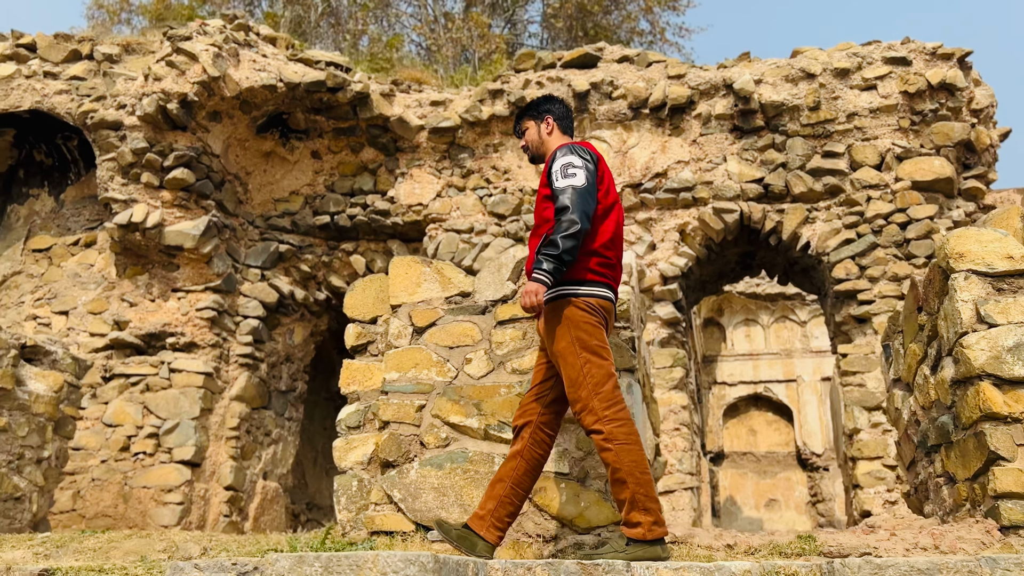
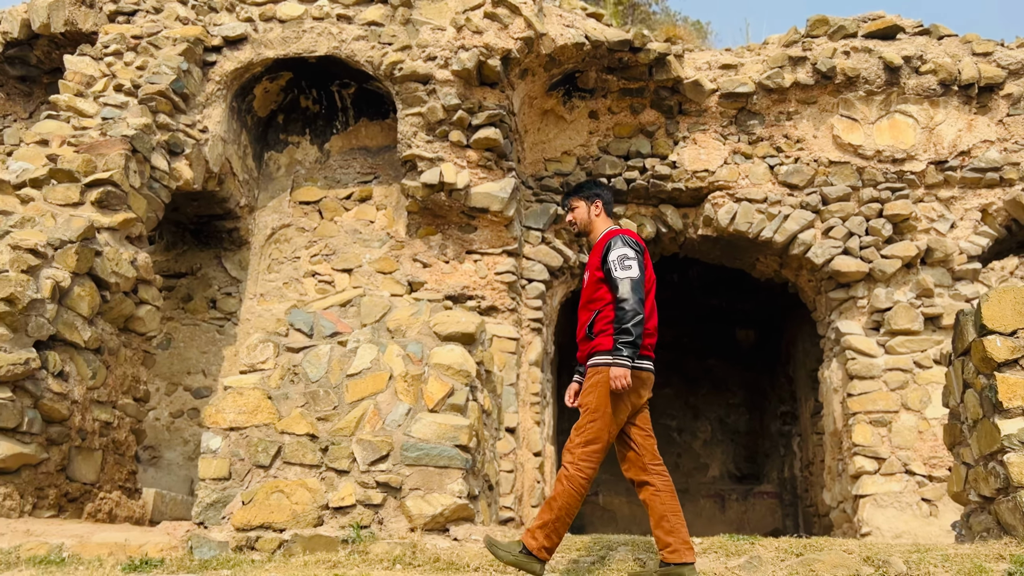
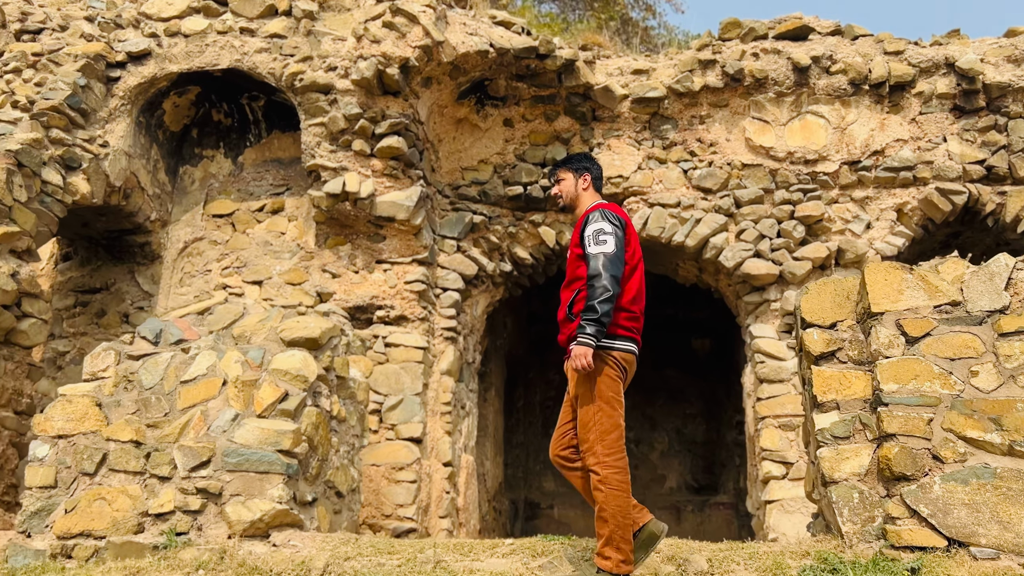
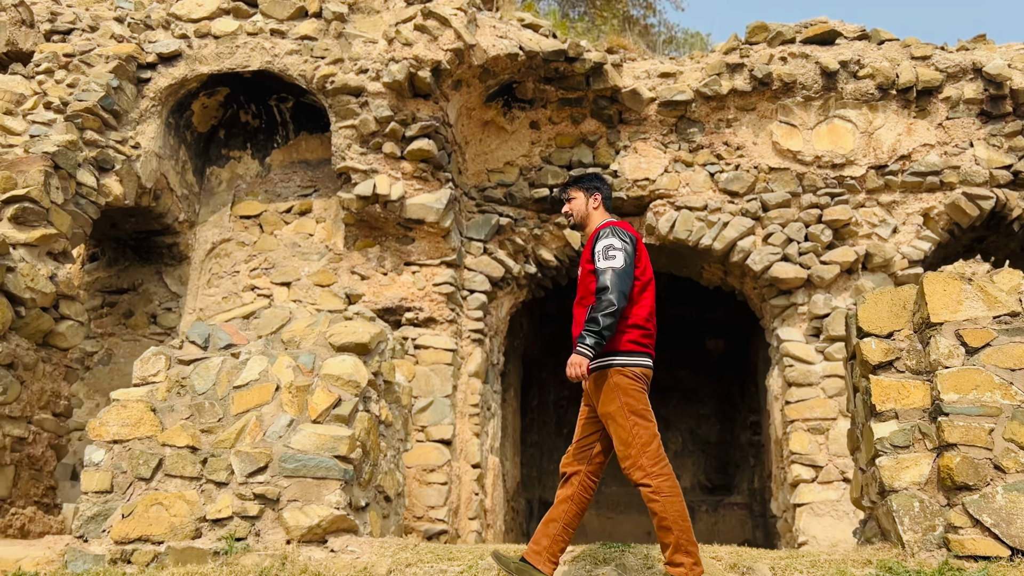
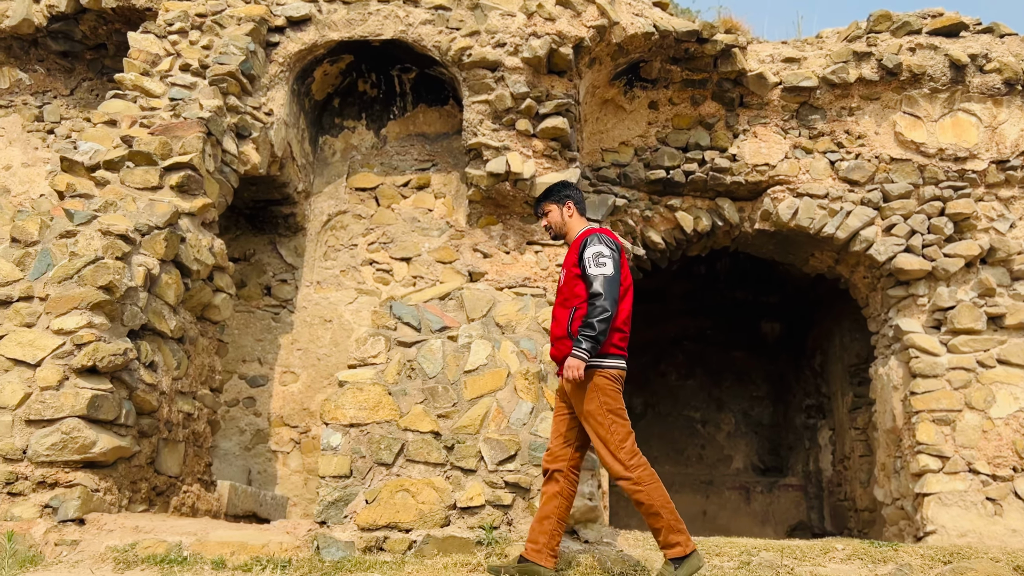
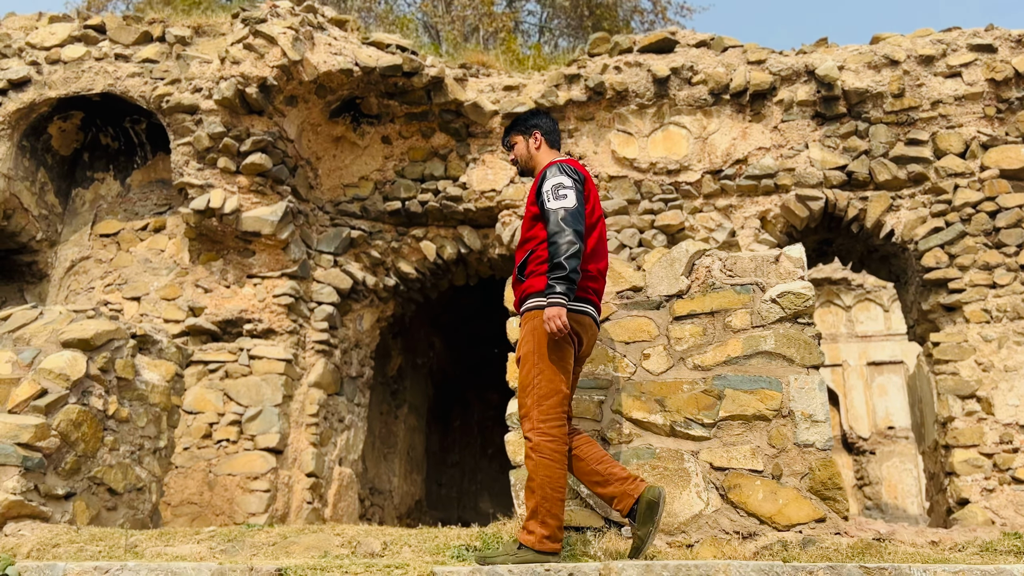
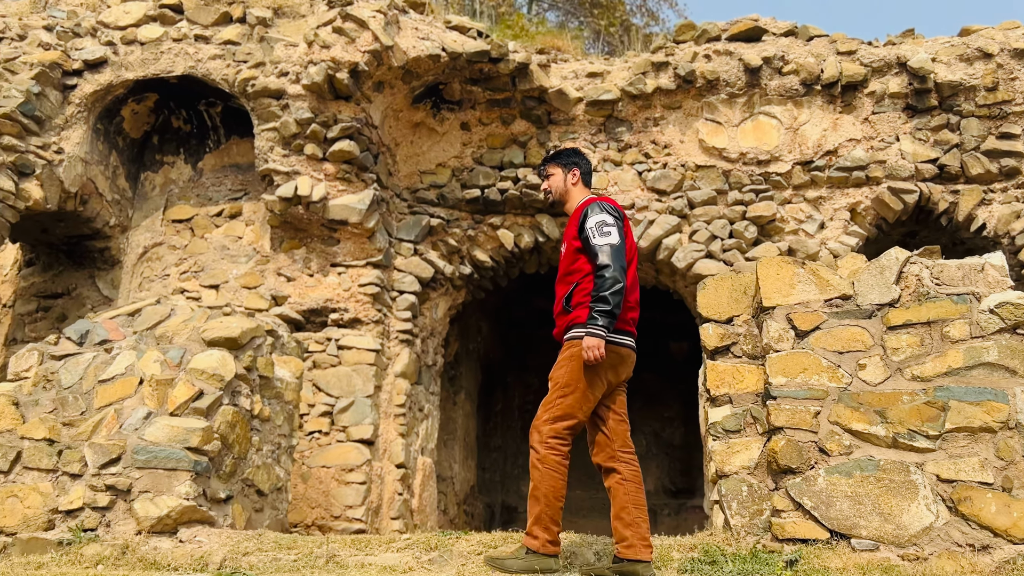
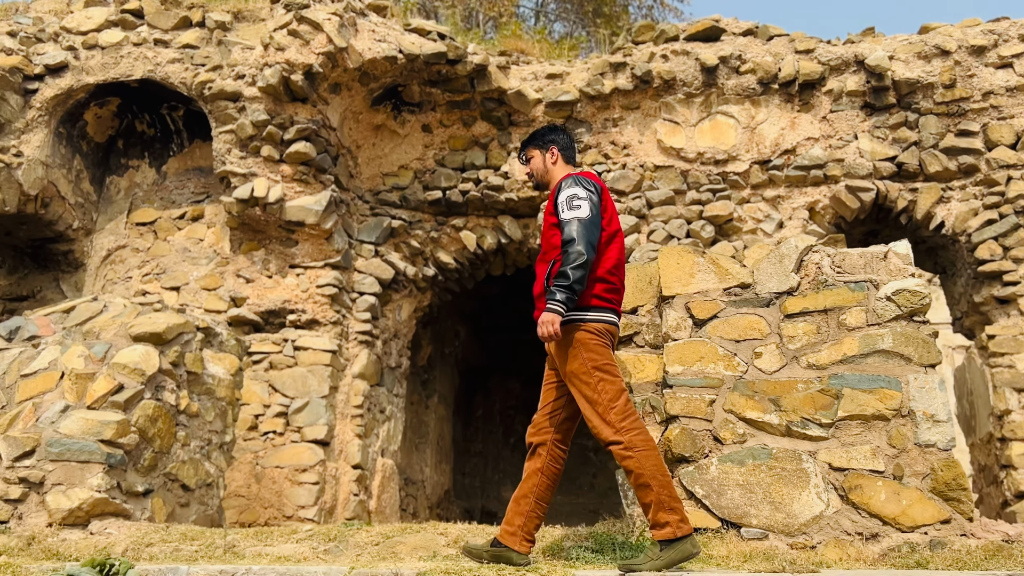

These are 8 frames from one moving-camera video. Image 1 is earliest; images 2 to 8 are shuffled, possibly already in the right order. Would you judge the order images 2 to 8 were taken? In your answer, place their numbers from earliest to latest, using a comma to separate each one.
6, 8, 7, 3, 4, 2, 5
